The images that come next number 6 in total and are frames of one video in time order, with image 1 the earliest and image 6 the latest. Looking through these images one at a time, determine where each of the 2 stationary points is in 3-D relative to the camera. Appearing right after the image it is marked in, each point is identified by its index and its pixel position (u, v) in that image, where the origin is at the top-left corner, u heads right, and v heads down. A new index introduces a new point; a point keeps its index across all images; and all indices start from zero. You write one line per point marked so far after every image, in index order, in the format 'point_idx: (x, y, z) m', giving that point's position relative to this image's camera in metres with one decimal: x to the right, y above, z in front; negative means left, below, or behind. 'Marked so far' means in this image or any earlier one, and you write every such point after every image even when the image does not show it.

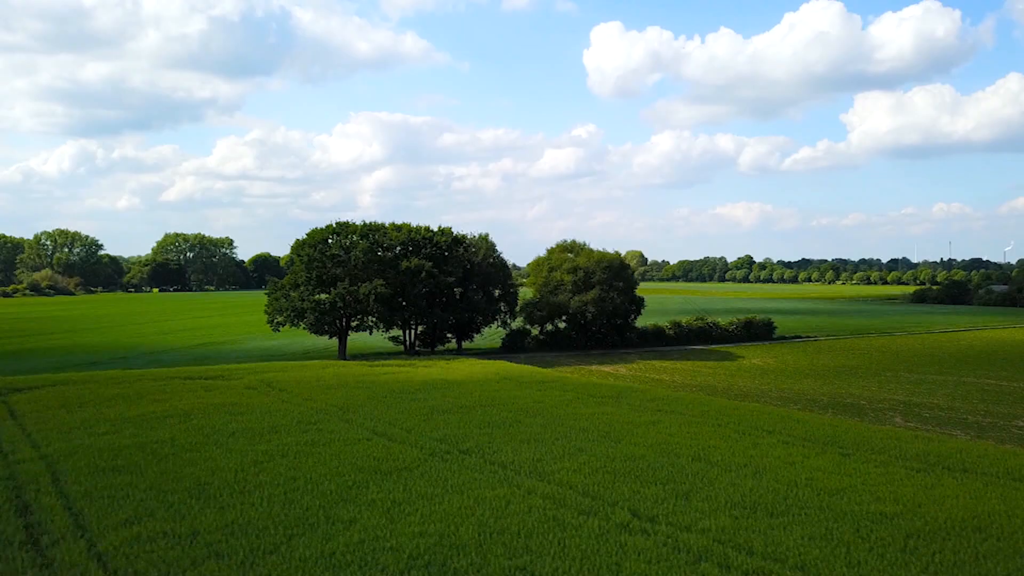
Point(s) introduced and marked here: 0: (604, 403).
0: (+1.2, -1.5, +11.6) m
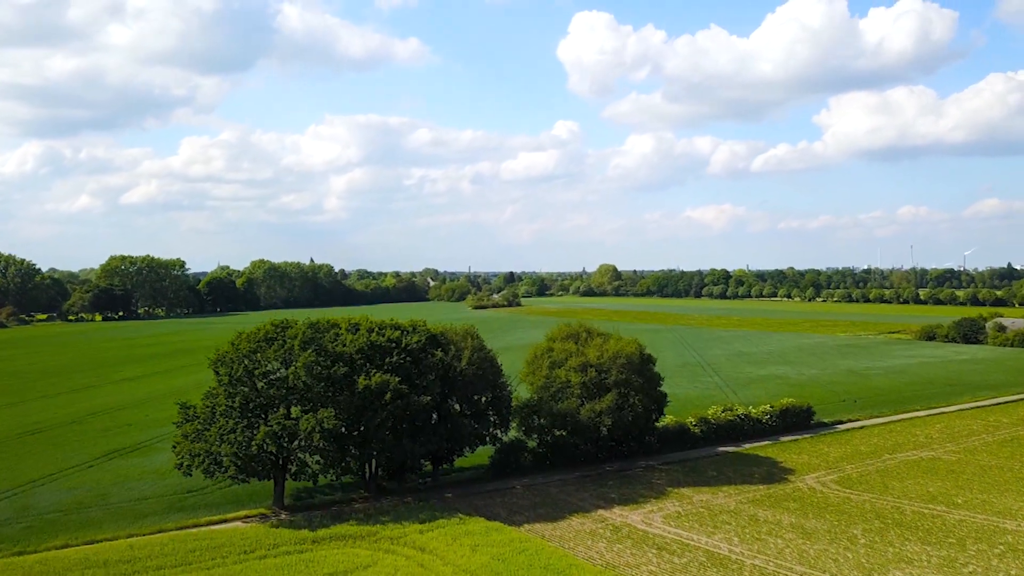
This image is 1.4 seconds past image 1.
0: (+1.4, -3.3, +7.0) m
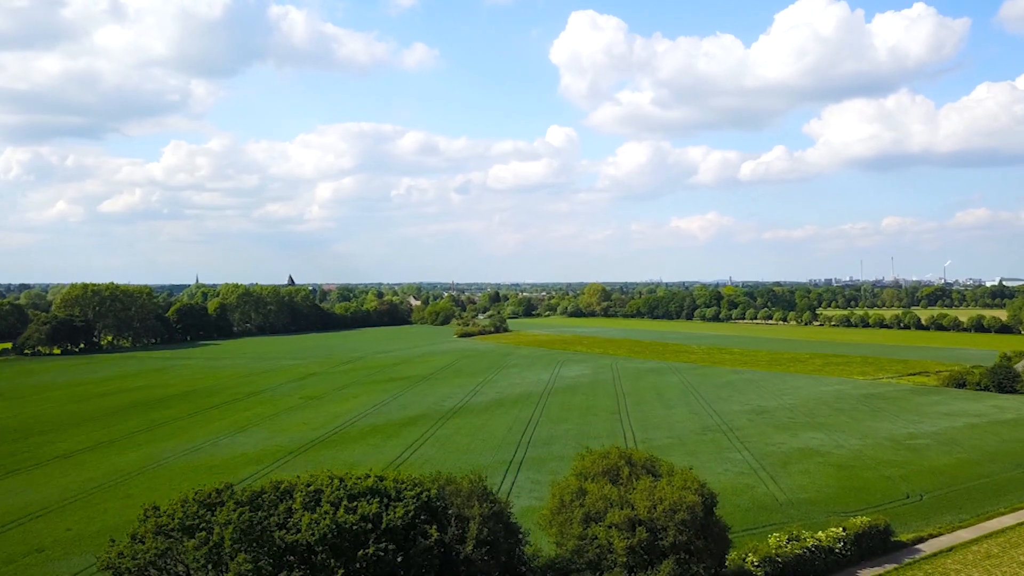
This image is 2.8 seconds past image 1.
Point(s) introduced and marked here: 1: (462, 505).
0: (+1.8, -4.8, +2.9) m
1: (-0.6, -2.6, +11.1) m
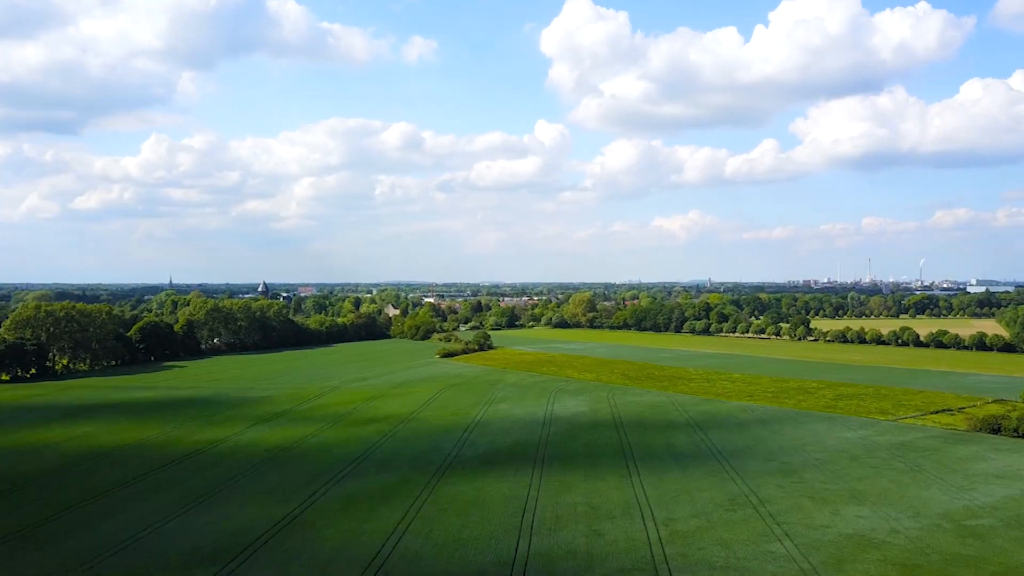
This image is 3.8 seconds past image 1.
0: (+2.4, -6.4, -1.3) m
1: (-0.2, -4.1, +6.9) m
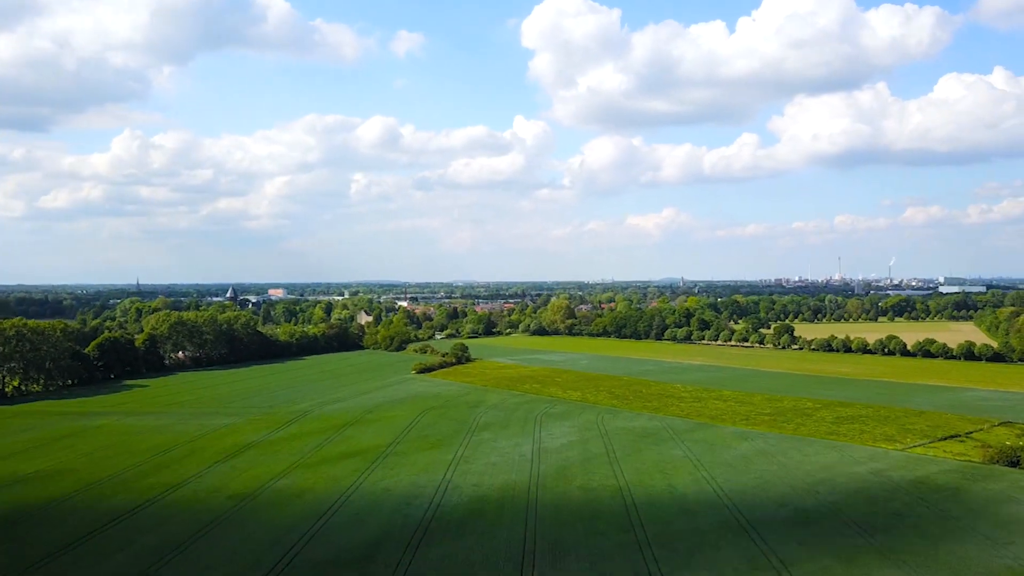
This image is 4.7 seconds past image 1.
0: (+3.1, -7.5, -4.3) m
1: (+0.2, -5.2, +3.8) m
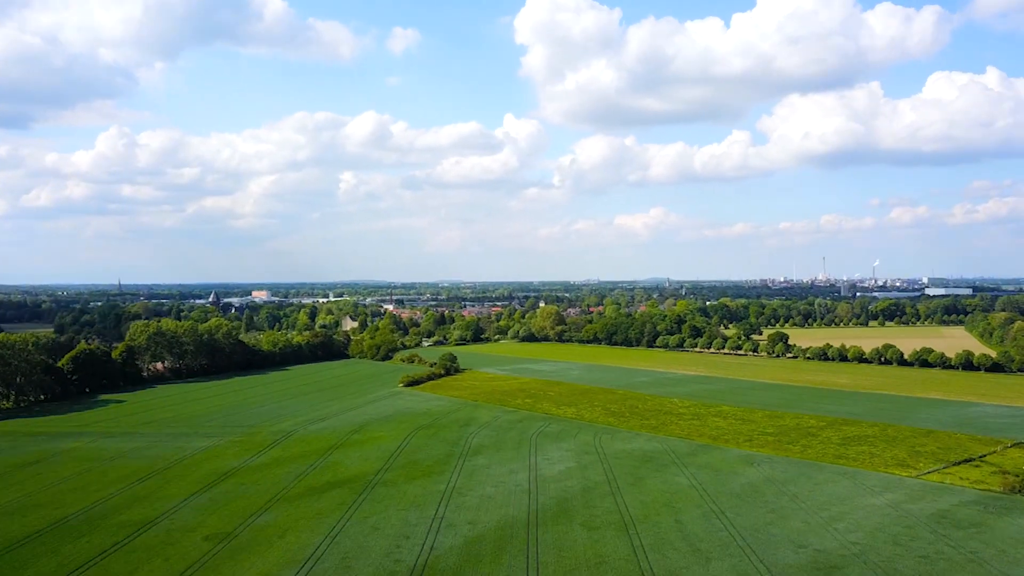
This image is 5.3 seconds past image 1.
0: (+3.6, -8.3, -6.4) m
1: (+0.6, -6.0, +1.6) m
